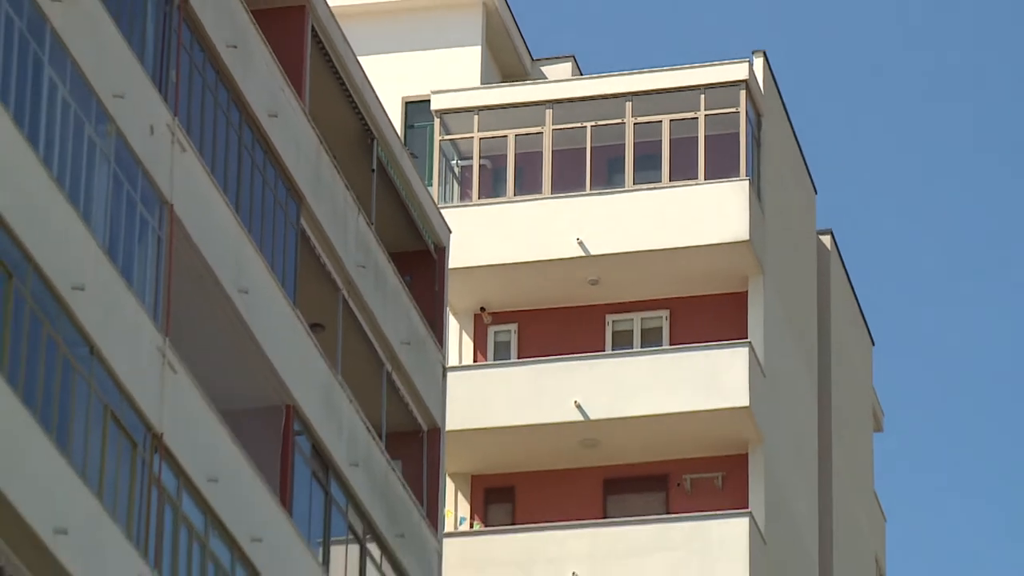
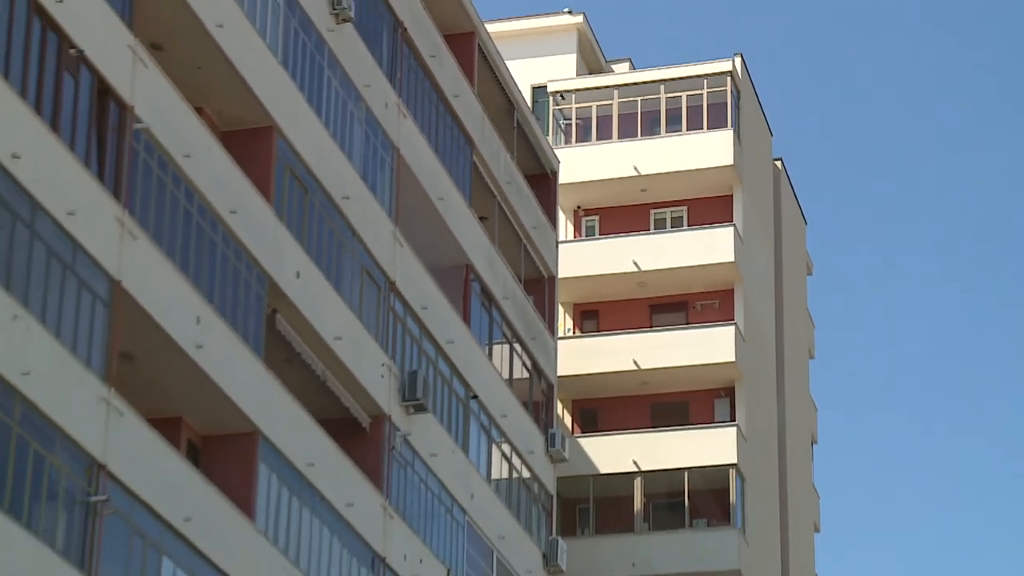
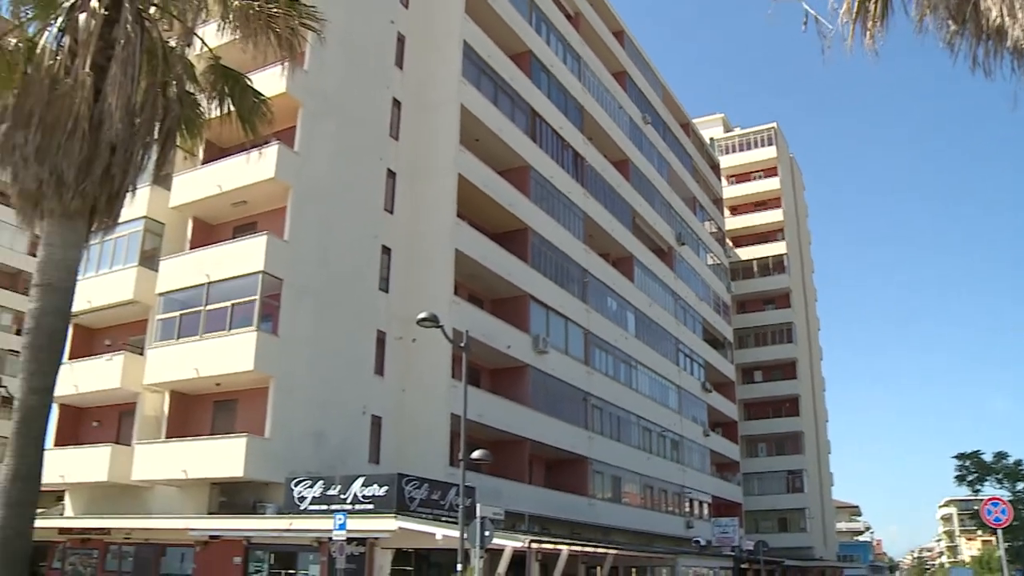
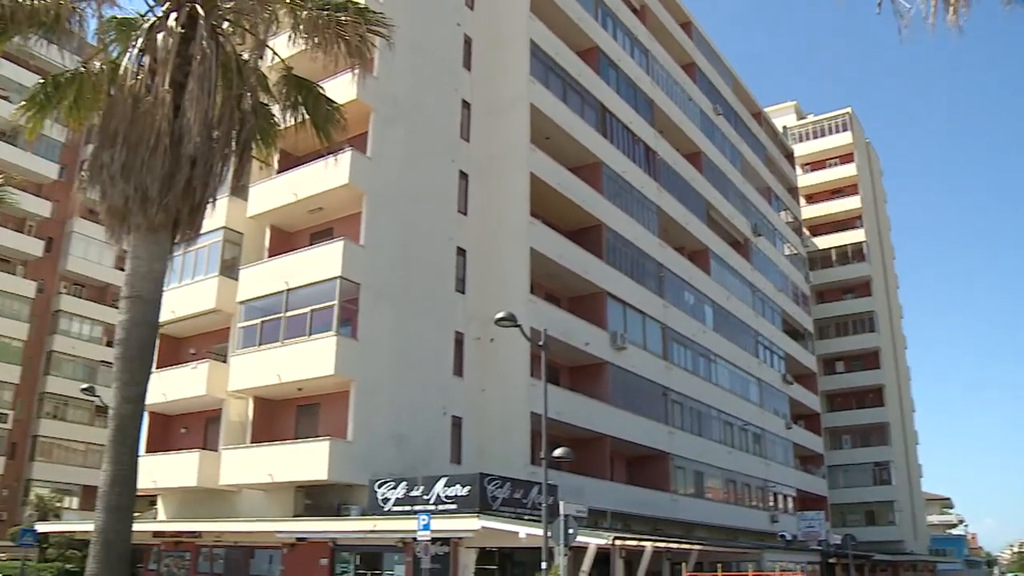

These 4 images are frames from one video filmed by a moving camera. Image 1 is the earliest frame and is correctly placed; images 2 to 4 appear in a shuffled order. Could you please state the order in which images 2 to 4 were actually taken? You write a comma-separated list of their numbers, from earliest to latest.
2, 3, 4
